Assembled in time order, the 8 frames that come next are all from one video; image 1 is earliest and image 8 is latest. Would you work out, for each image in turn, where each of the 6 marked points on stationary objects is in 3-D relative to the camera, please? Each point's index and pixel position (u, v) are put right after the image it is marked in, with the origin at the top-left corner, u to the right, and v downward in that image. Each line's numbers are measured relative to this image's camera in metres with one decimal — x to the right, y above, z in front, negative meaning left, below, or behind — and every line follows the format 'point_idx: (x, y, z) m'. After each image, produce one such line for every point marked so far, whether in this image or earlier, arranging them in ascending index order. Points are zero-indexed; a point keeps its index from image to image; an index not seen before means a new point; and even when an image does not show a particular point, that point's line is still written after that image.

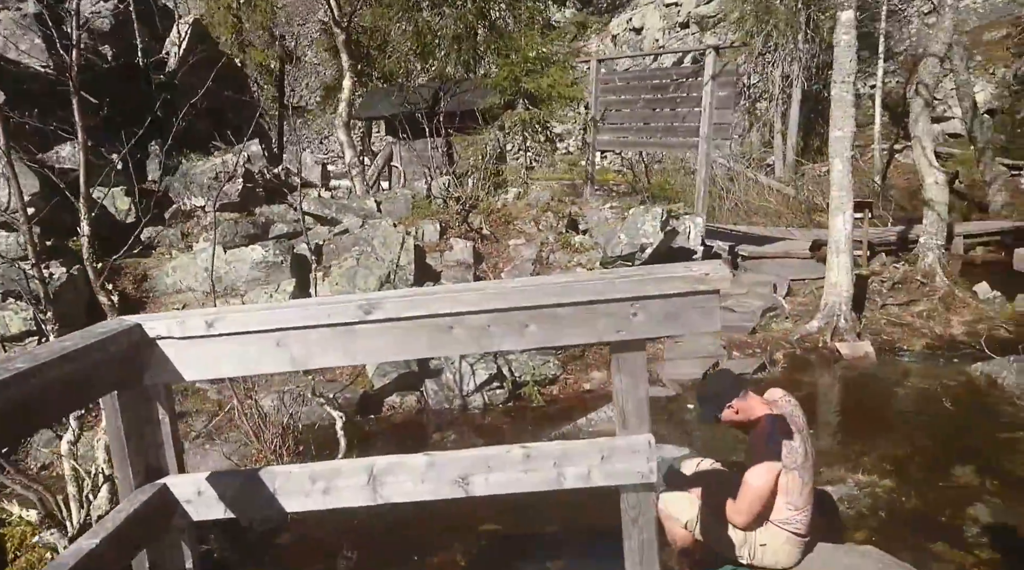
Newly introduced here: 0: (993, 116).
0: (+10.9, +3.8, +18.2) m
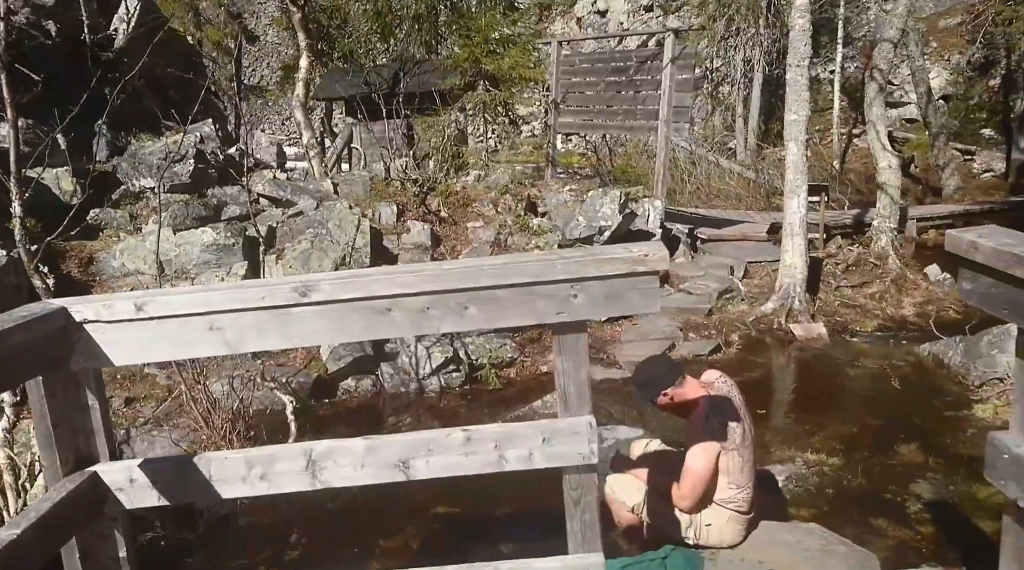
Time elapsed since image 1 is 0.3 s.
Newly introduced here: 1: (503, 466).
0: (+10.0, +4.2, +18.5) m
1: (0.0, -0.7, +3.2) m
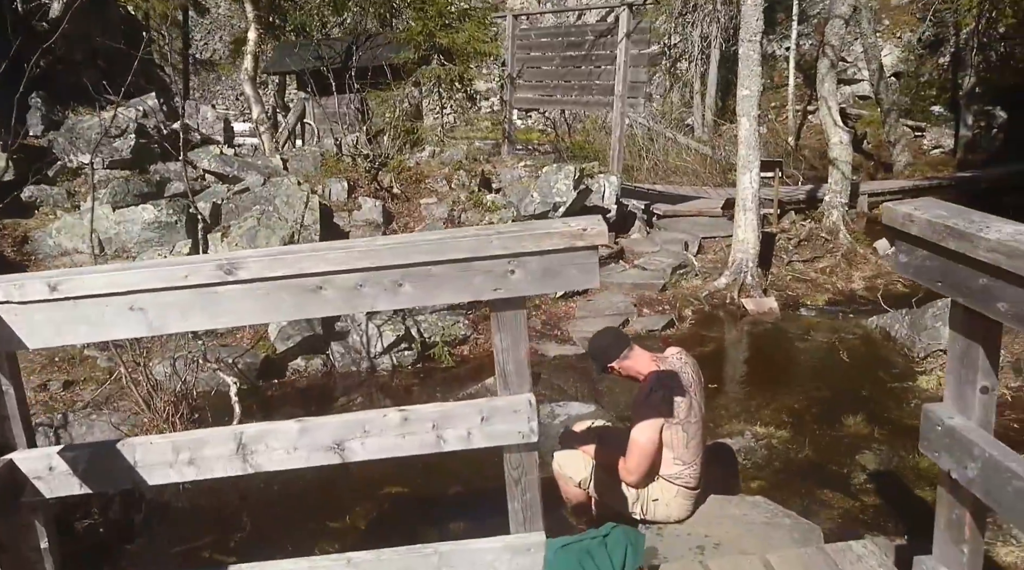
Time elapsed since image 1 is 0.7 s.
0: (+9.0, +4.8, +18.8) m
1: (-0.3, -0.6, +3.1) m
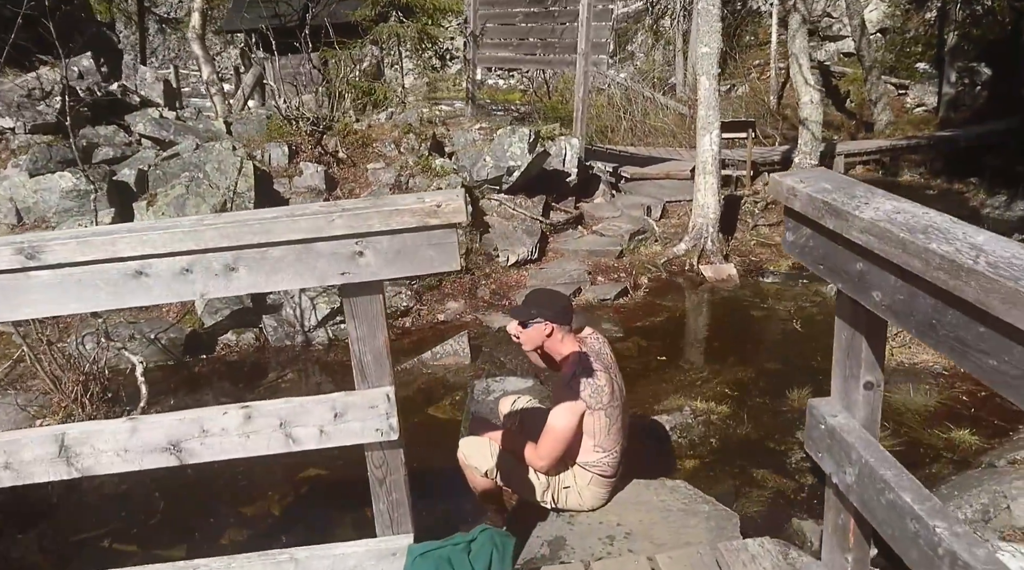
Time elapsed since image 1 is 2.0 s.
0: (+8.3, +5.7, +18.3) m
1: (-0.8, -0.6, +2.8) m
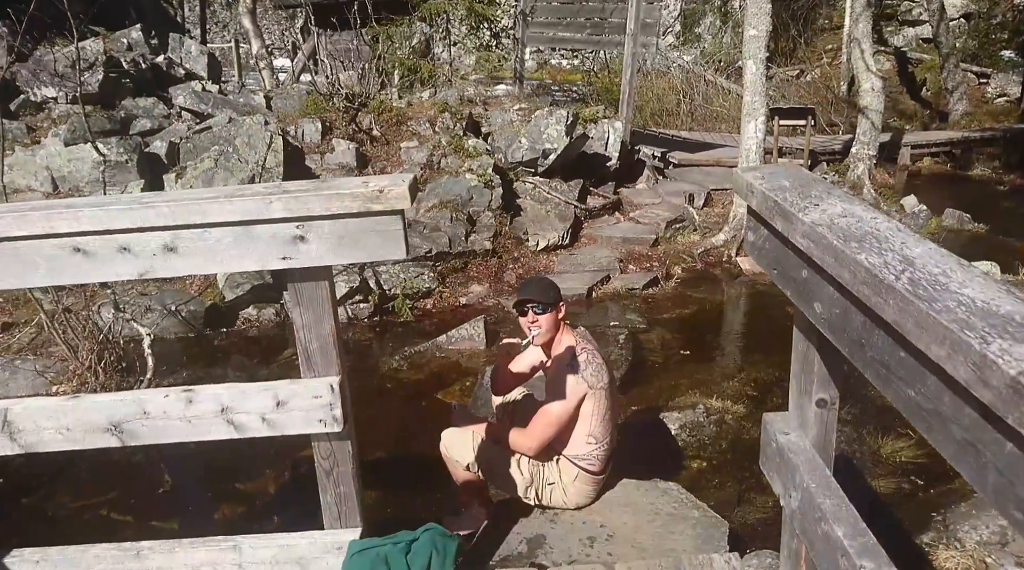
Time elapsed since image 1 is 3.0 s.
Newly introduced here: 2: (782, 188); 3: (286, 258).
0: (+9.5, +5.7, +17.3) m
1: (-1.0, -0.5, +2.8) m
2: (+0.7, +0.3, +2.1) m
3: (-0.7, +0.1, +2.6) m
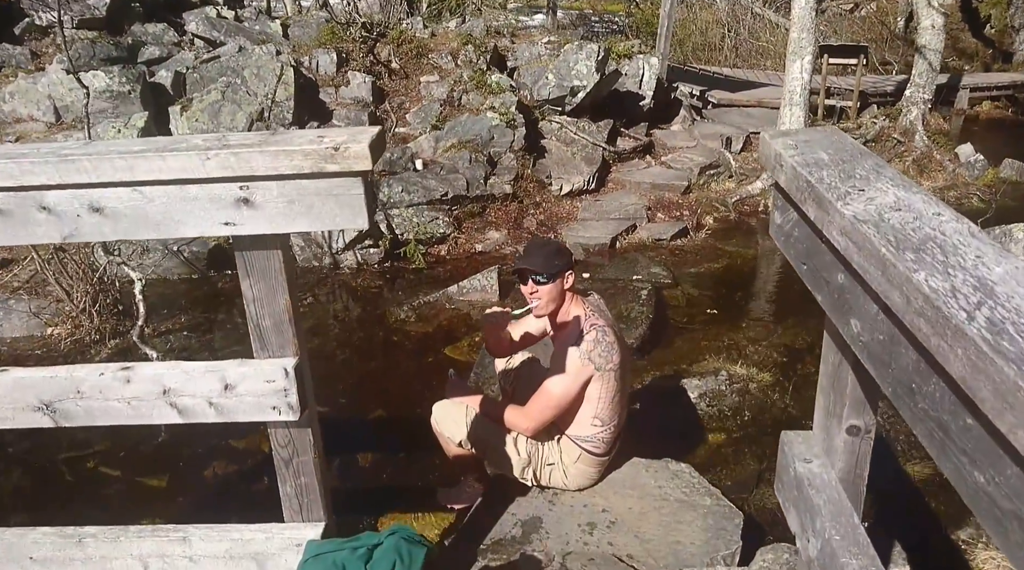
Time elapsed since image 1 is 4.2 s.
0: (+10.3, +6.6, +16.0) m
1: (-1.0, -0.4, +2.5) m
2: (+0.6, +0.3, +1.7) m
3: (-0.8, +0.2, +2.2) m
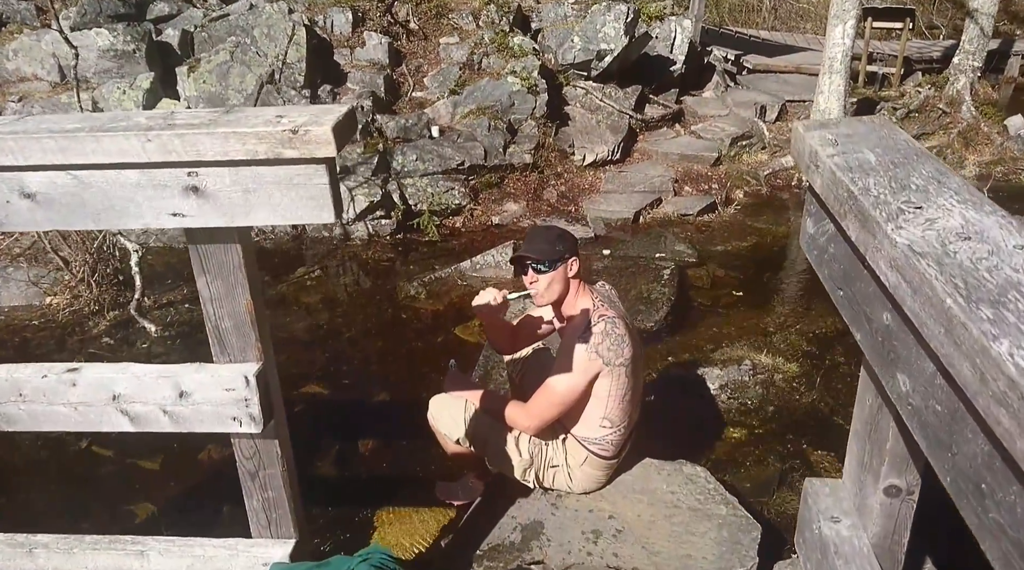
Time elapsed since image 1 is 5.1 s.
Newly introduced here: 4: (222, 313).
0: (+10.9, +7.0, +15.0) m
1: (-1.1, -0.4, +2.2) m
2: (+0.6, +0.2, +1.3) m
3: (-0.8, +0.2, +2.0) m
4: (-0.8, -0.1, +2.1) m
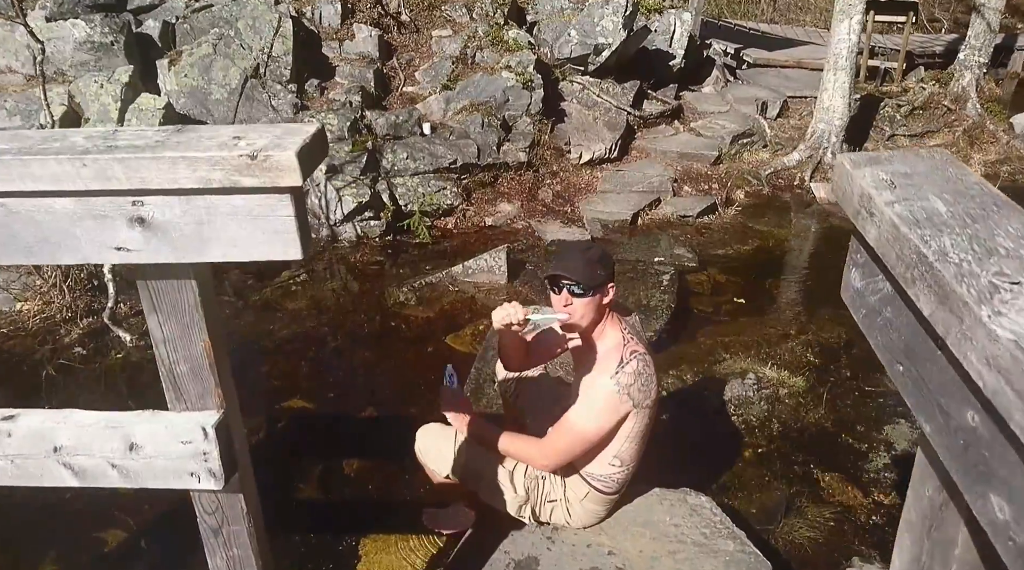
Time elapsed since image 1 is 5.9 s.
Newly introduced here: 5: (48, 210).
0: (+10.8, +7.1, +14.8) m
1: (-1.1, -0.5, +2.0) m
2: (+0.6, +0.1, +1.1) m
3: (-0.8, +0.1, +1.7) m
4: (-0.8, -0.2, +1.9) m
5: (-1.0, +0.2, +1.7) m
